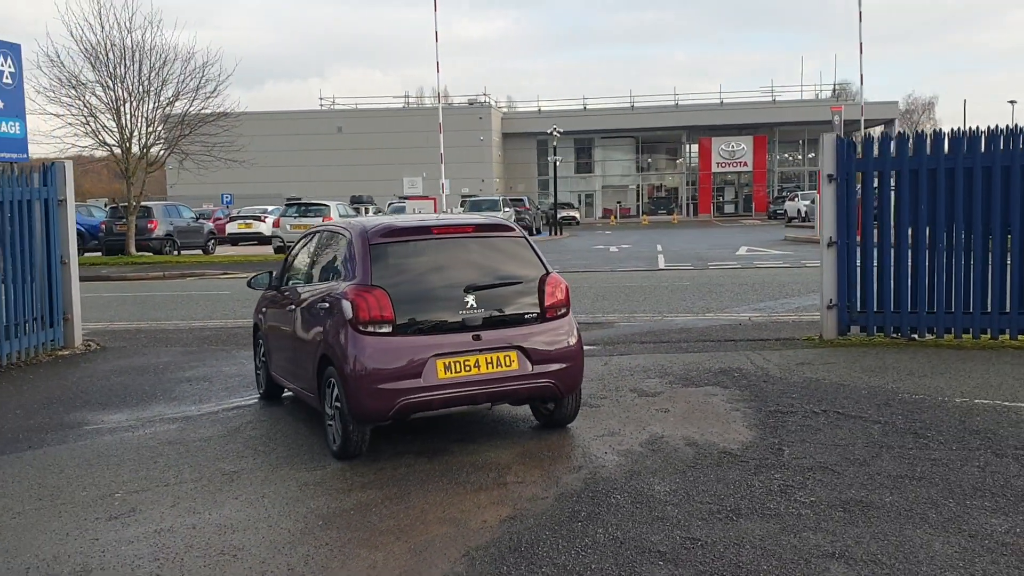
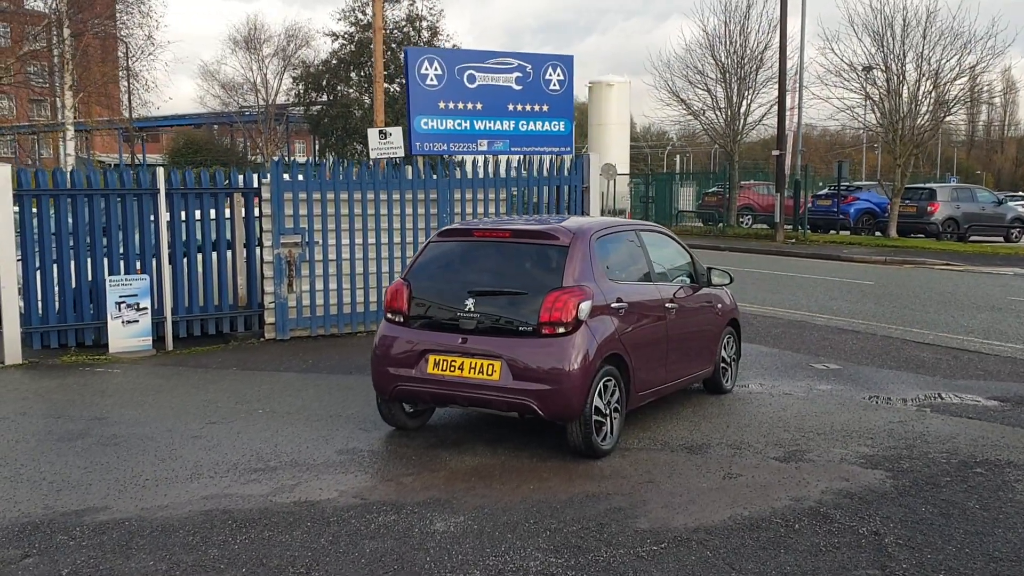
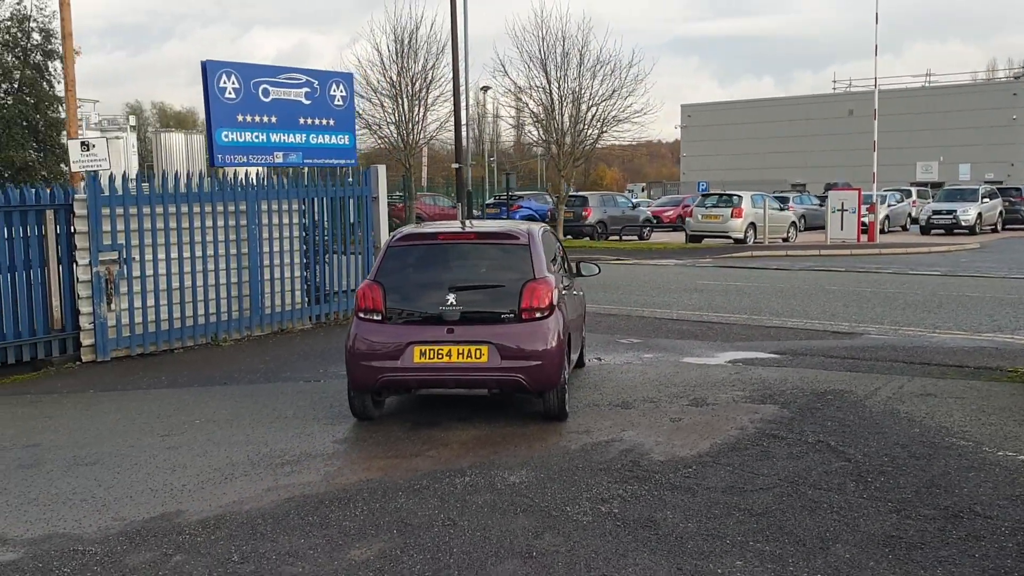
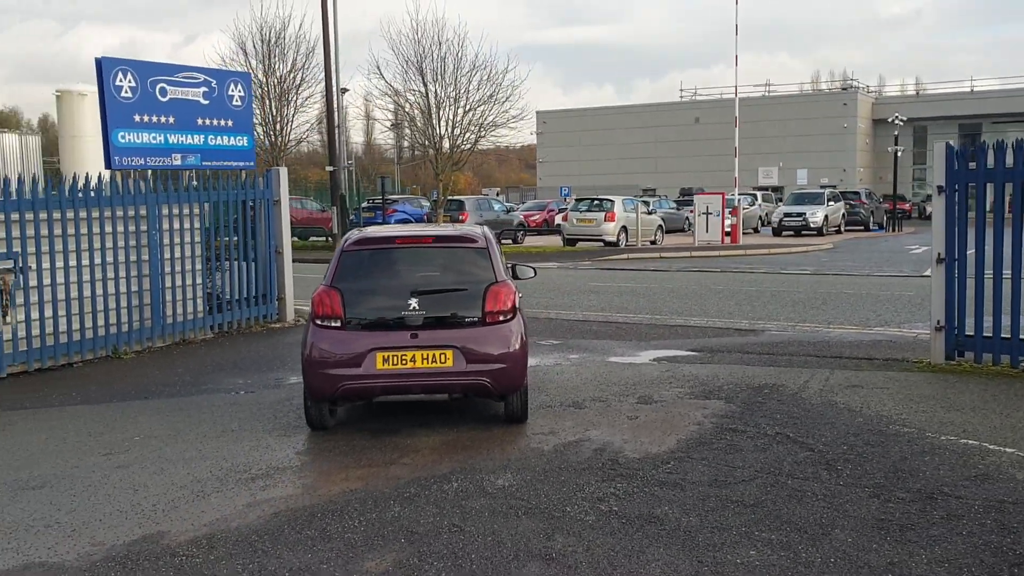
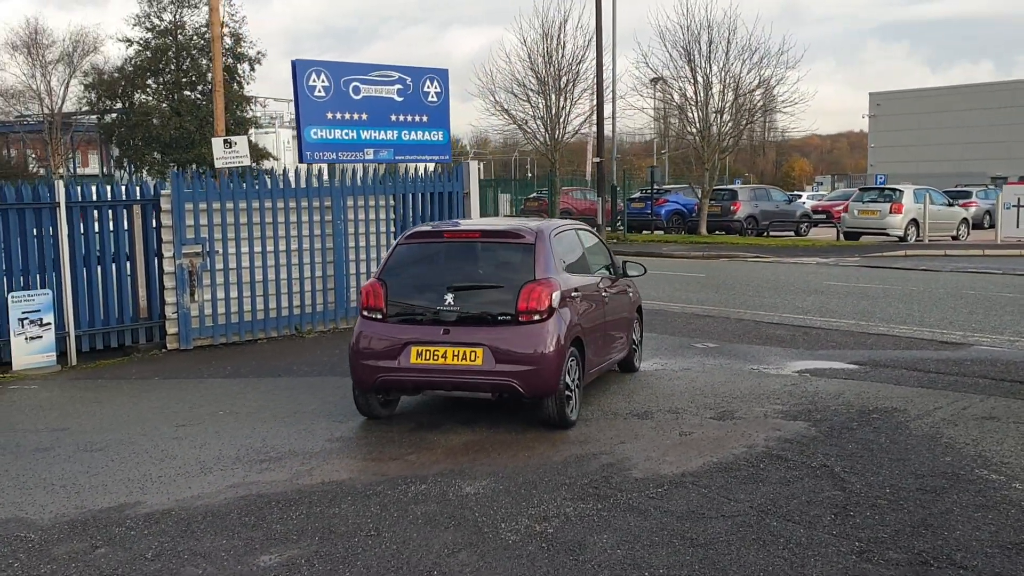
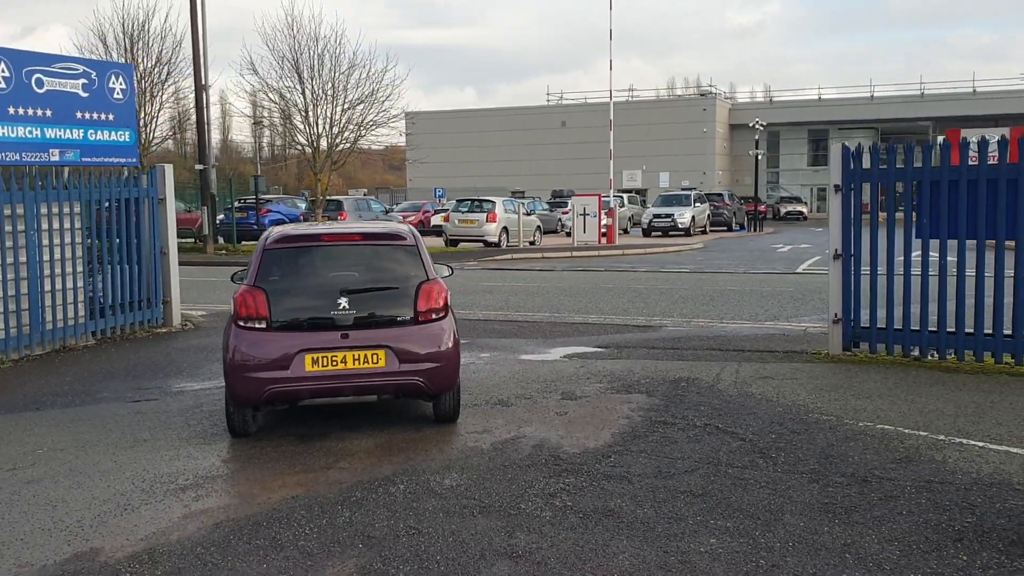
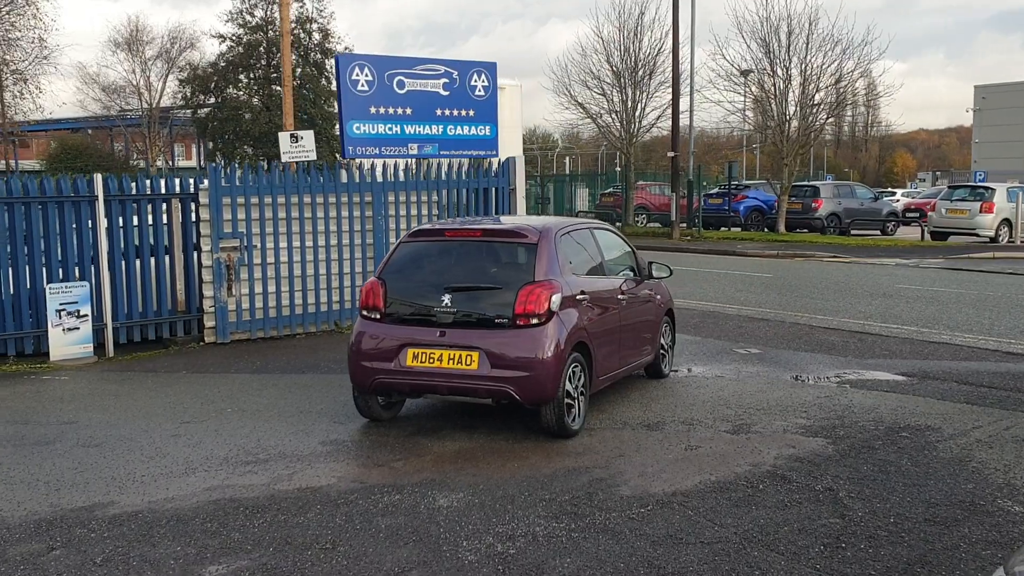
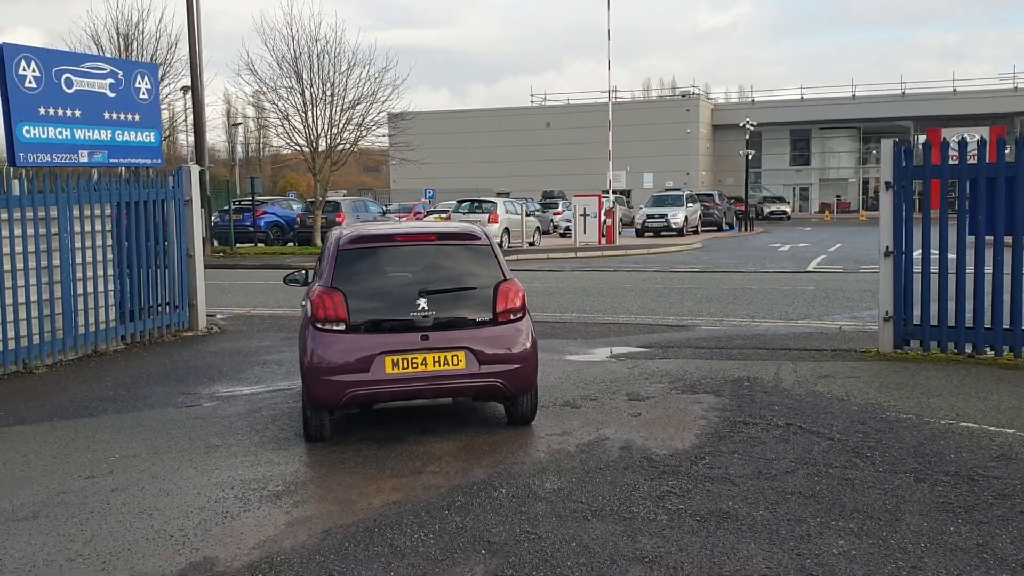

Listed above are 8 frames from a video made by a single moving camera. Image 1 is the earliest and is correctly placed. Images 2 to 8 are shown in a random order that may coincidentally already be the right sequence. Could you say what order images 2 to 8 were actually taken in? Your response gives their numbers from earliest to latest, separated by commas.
8, 6, 4, 3, 5, 7, 2
